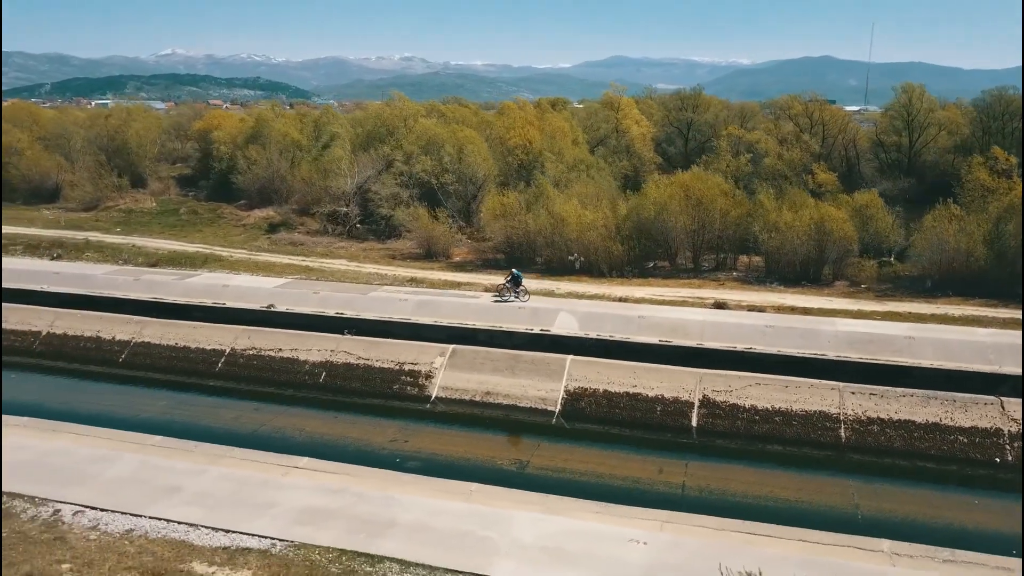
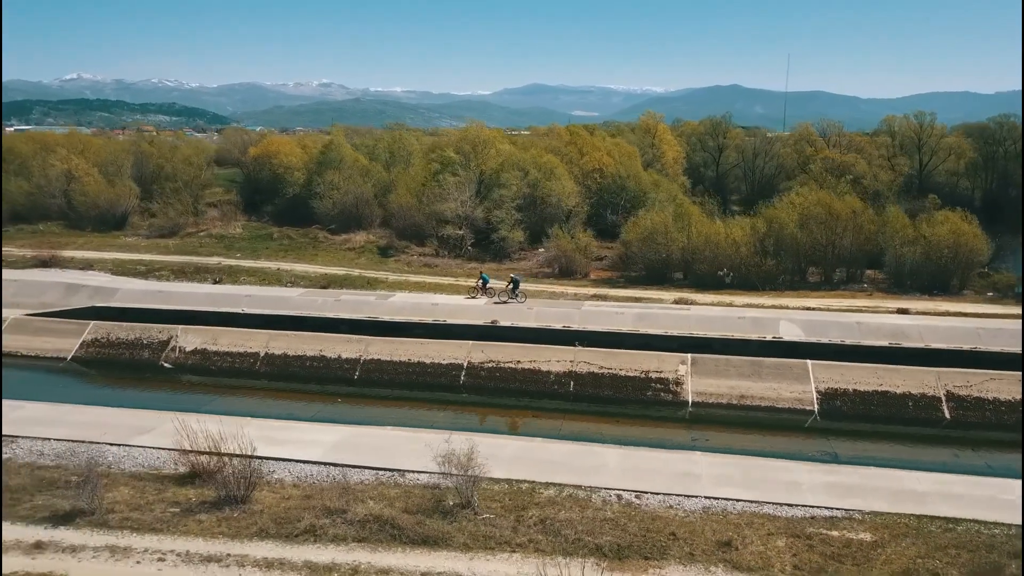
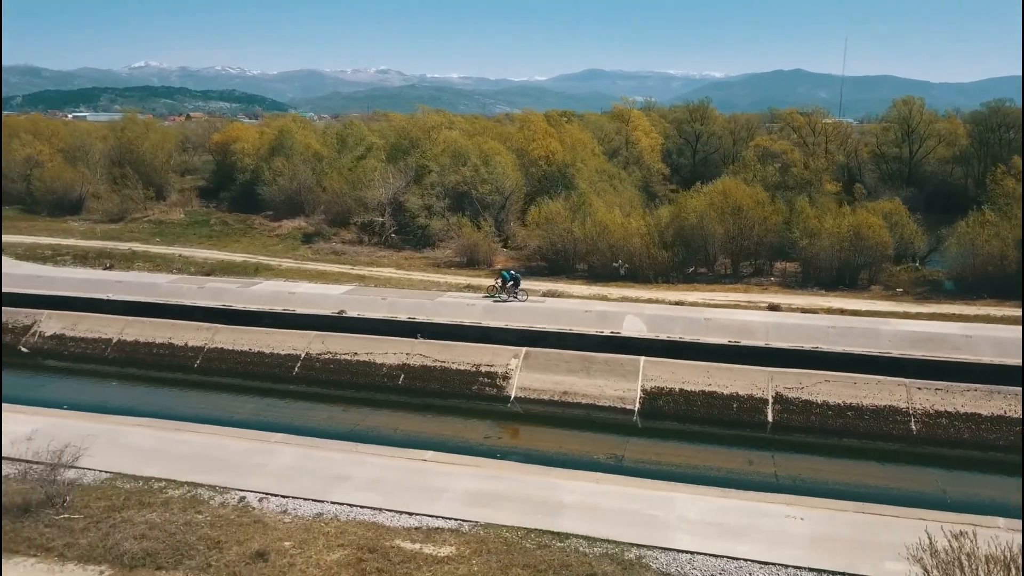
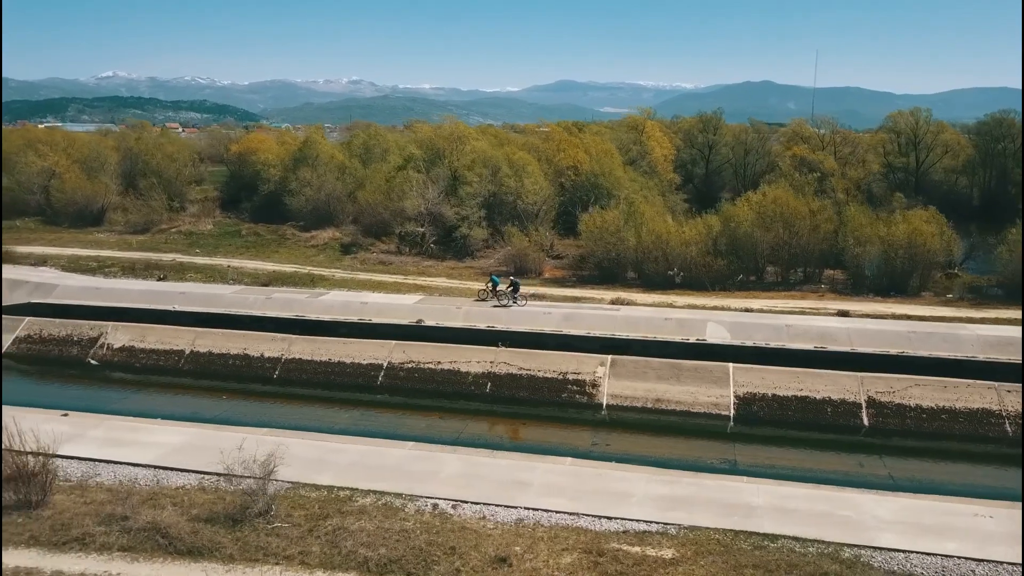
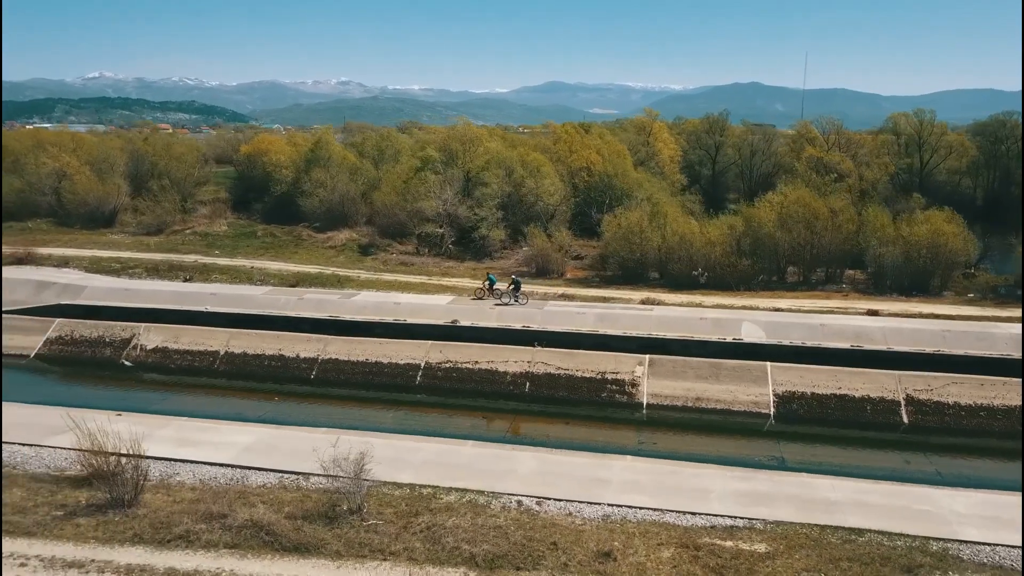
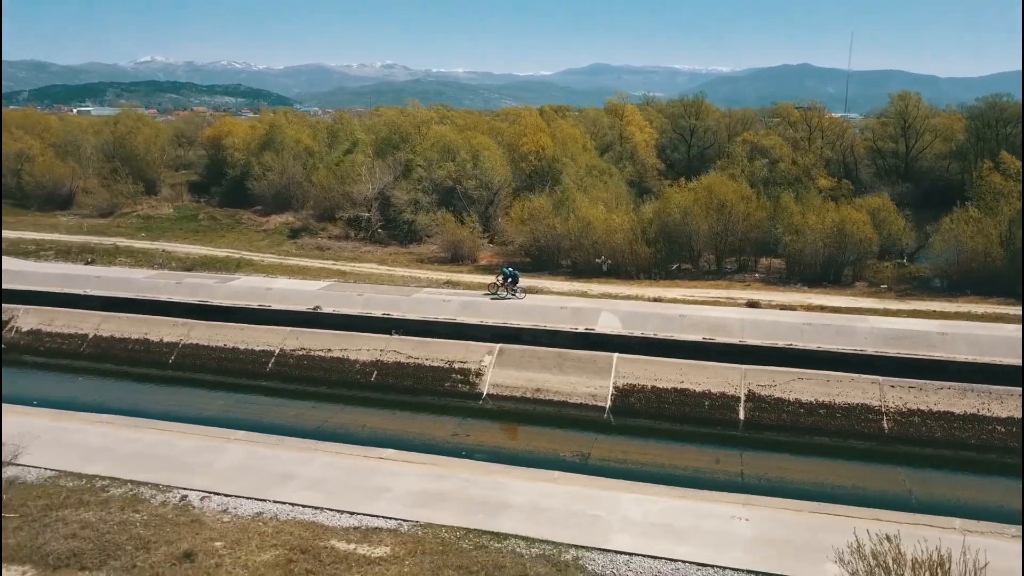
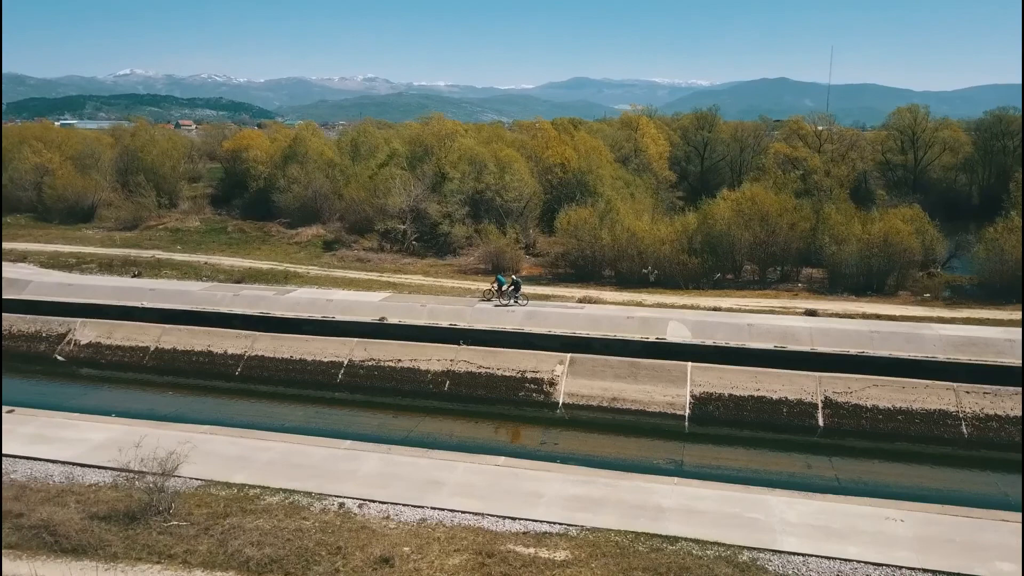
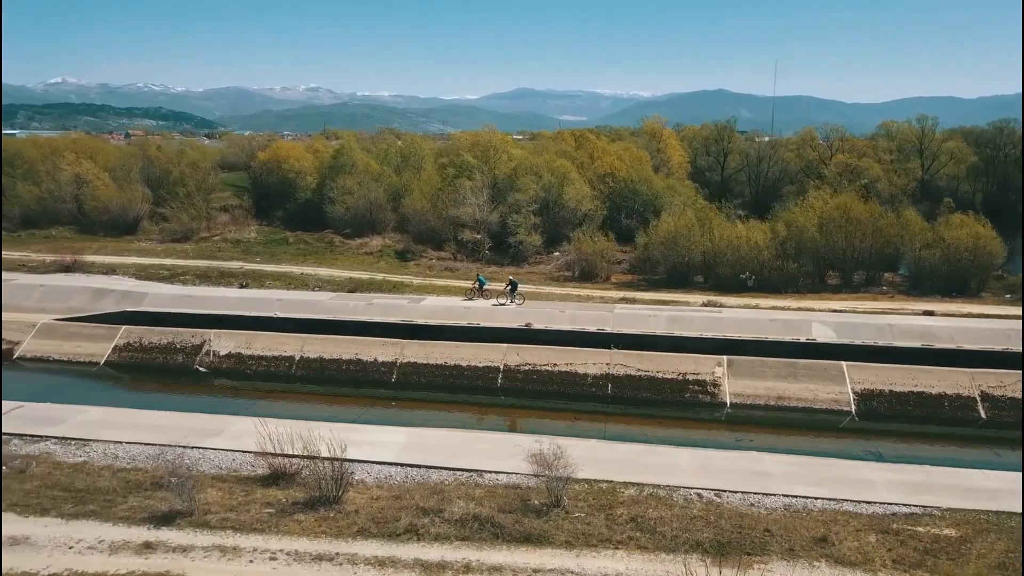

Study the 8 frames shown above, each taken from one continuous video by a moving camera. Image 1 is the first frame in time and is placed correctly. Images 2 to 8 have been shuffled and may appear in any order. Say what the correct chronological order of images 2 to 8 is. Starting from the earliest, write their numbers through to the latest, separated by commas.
6, 3, 7, 4, 5, 2, 8
